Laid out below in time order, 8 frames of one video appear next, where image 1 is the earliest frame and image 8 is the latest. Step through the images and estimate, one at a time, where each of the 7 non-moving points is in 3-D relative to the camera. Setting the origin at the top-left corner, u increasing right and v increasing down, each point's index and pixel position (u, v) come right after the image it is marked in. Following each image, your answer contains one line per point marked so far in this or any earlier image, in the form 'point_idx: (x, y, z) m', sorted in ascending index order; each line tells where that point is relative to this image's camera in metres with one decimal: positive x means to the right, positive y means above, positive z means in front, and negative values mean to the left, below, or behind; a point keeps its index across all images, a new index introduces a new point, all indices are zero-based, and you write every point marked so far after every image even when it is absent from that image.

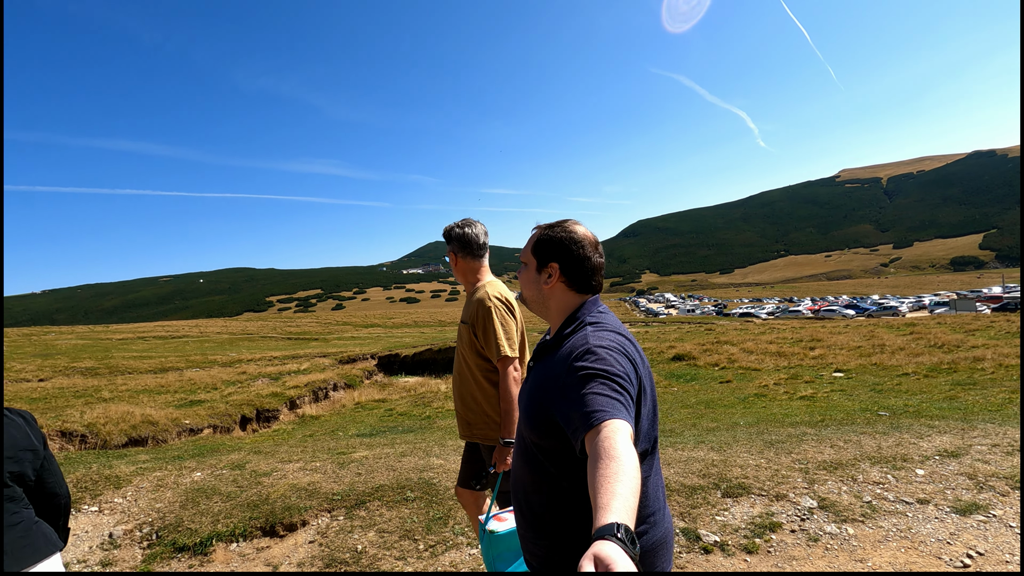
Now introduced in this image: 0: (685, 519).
0: (+2.2, -2.9, +5.7) m
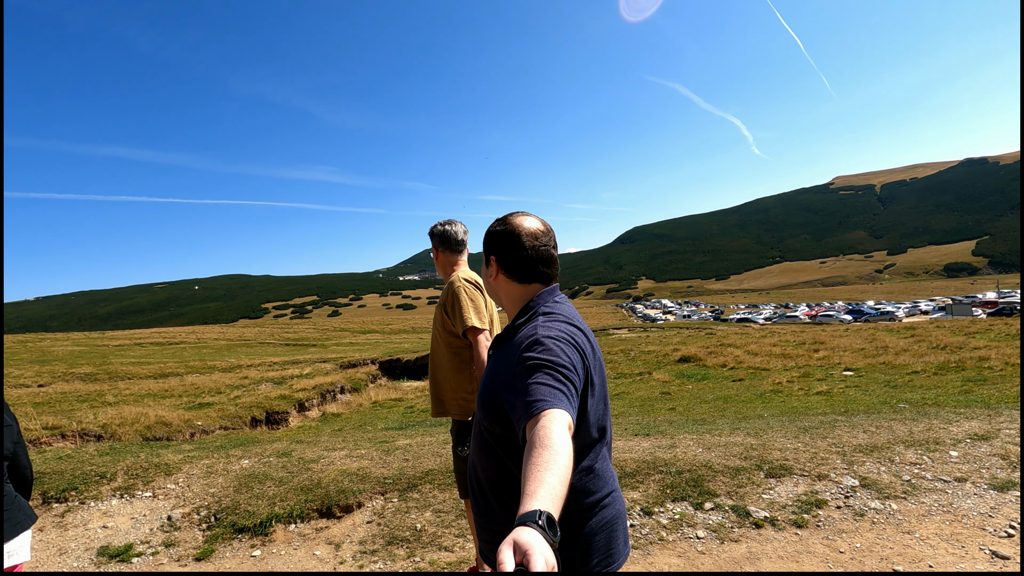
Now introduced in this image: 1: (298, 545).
0: (+2.8, -2.7, +5.9) m
1: (-2.7, -3.3, +5.9) m
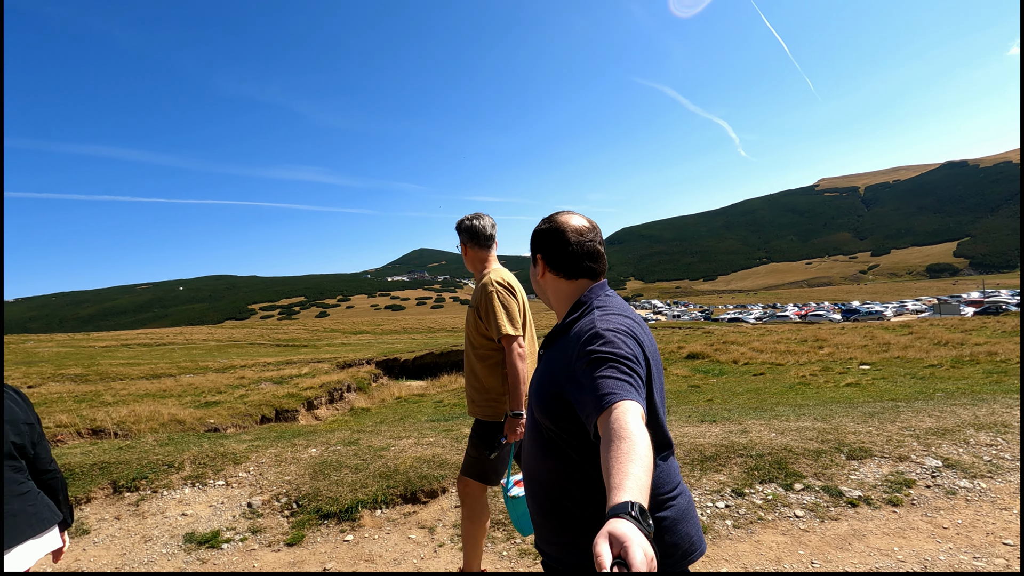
0: (+4.0, -2.5, +6.0) m
1: (-1.6, -3.1, +5.9) m
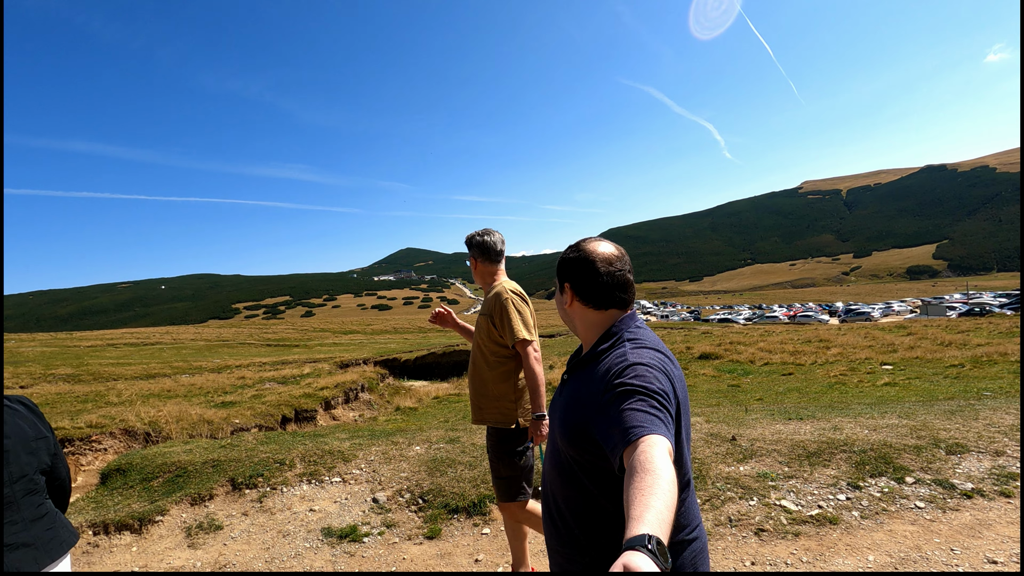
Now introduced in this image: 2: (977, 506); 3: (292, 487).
0: (+5.7, -2.5, +6.4) m
1: (+0.2, -3.1, +6.1) m
2: (+5.8, -2.7, +5.7) m
3: (-3.4, -3.0, +7.1) m
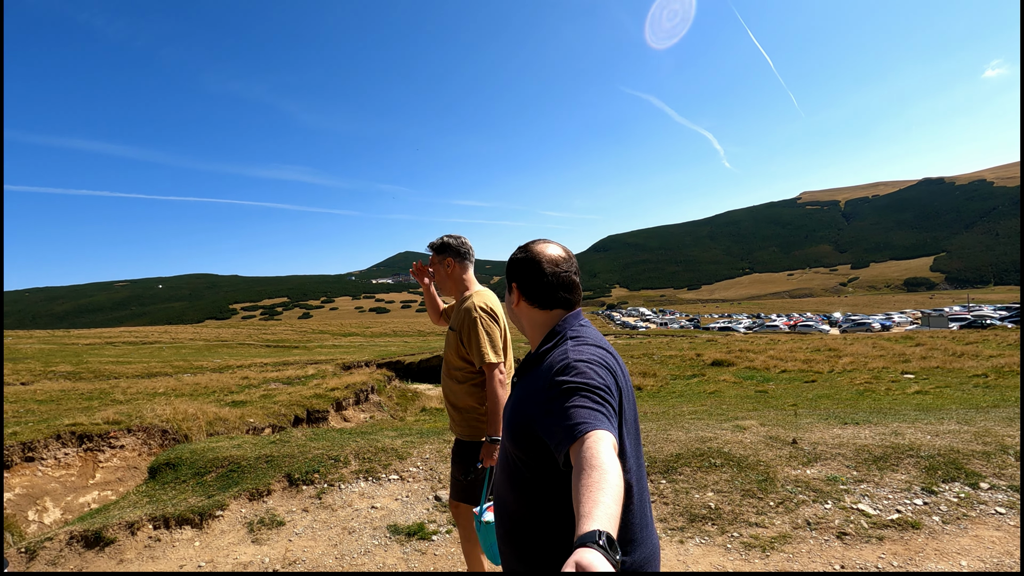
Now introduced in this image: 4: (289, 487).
0: (+6.7, -2.6, +6.3) m
1: (+1.1, -3.1, +6.0) m
2: (+6.7, -2.7, +5.6) m
3: (-2.4, -2.9, +7.0) m
4: (-3.3, -3.0, +6.9) m
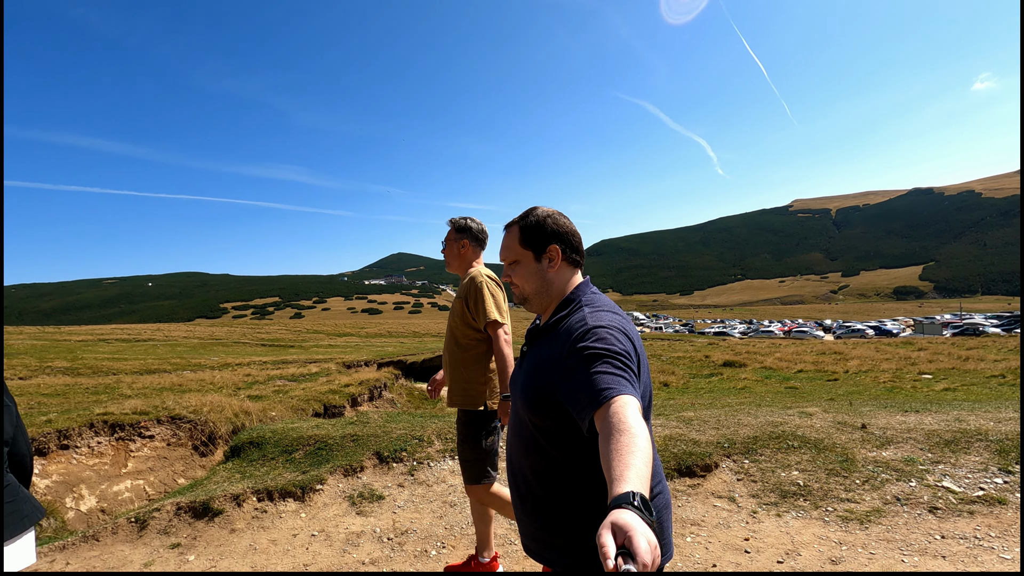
0: (+8.0, -2.4, +6.6) m
1: (+2.4, -2.8, +6.3) m
2: (+8.0, -2.6, +5.9) m
3: (-1.1, -2.7, +7.2) m
4: (-2.0, -2.7, +7.1) m
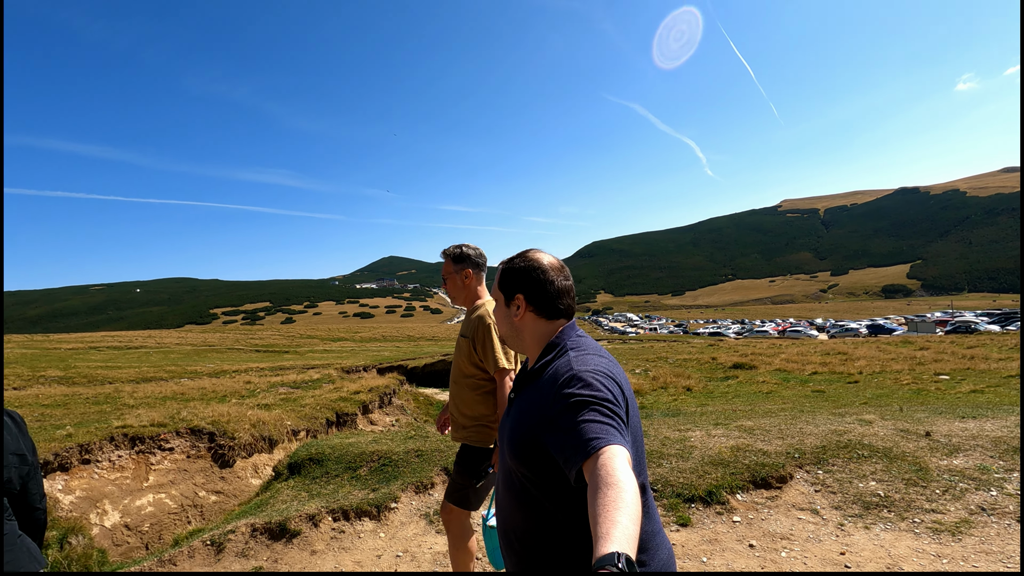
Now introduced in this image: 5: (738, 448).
0: (+9.0, -2.5, +6.6) m
1: (+3.5, -3.0, +6.2) m
2: (+9.1, -2.7, +5.9) m
3: (-0.1, -2.9, +7.1) m
4: (-1.0, -2.9, +7.0) m
5: (+3.6, -2.6, +7.5) m
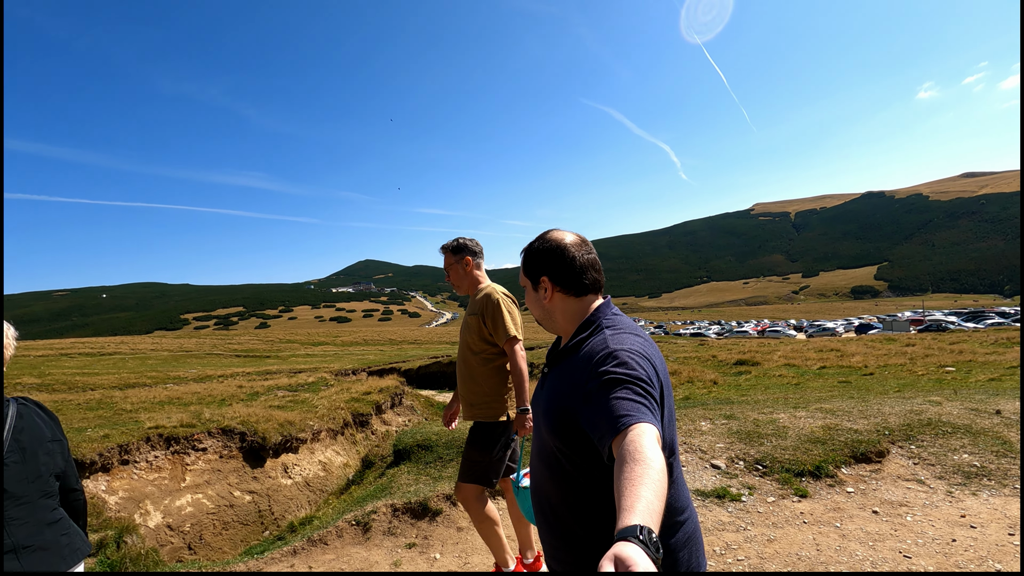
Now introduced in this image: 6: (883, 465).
0: (+10.8, -2.3, +7.2) m
1: (+5.3, -2.8, +6.7) m
2: (+10.9, -2.5, +6.6) m
3: (+1.7, -2.7, +7.4) m
4: (+0.8, -2.7, +7.3) m
5: (+5.3, -2.4, +8.0) m
6: (+5.6, -2.7, +7.0) m
